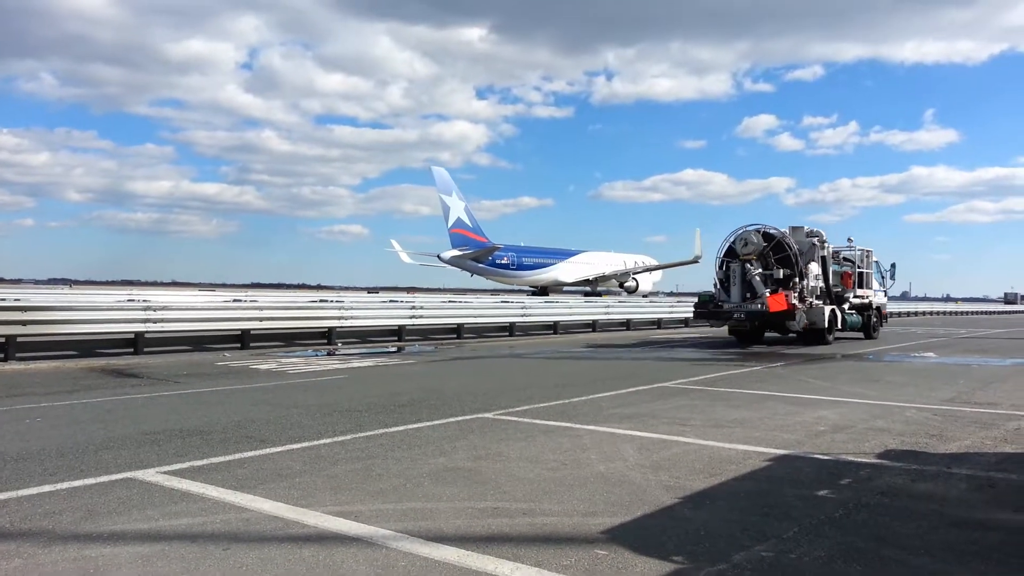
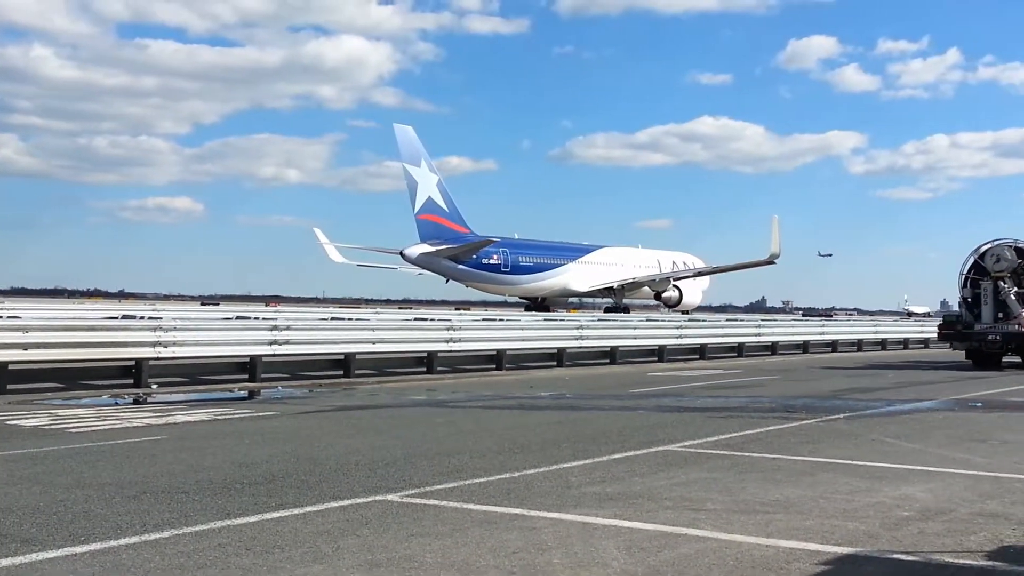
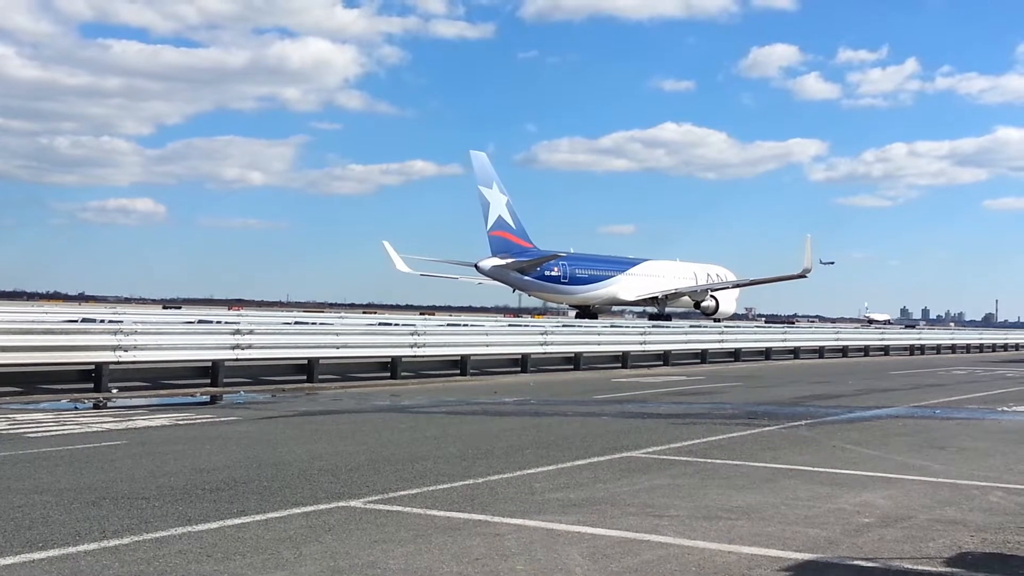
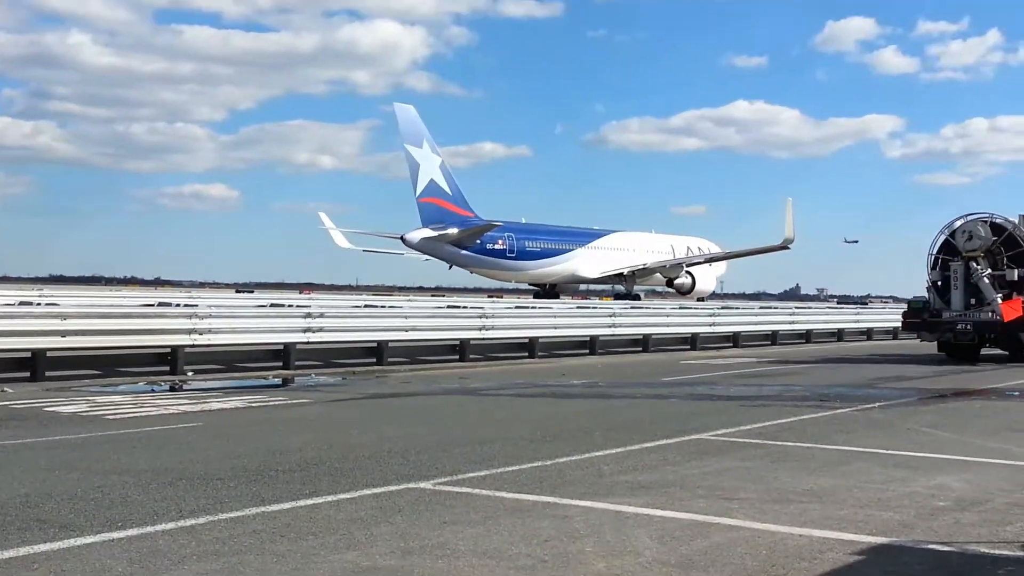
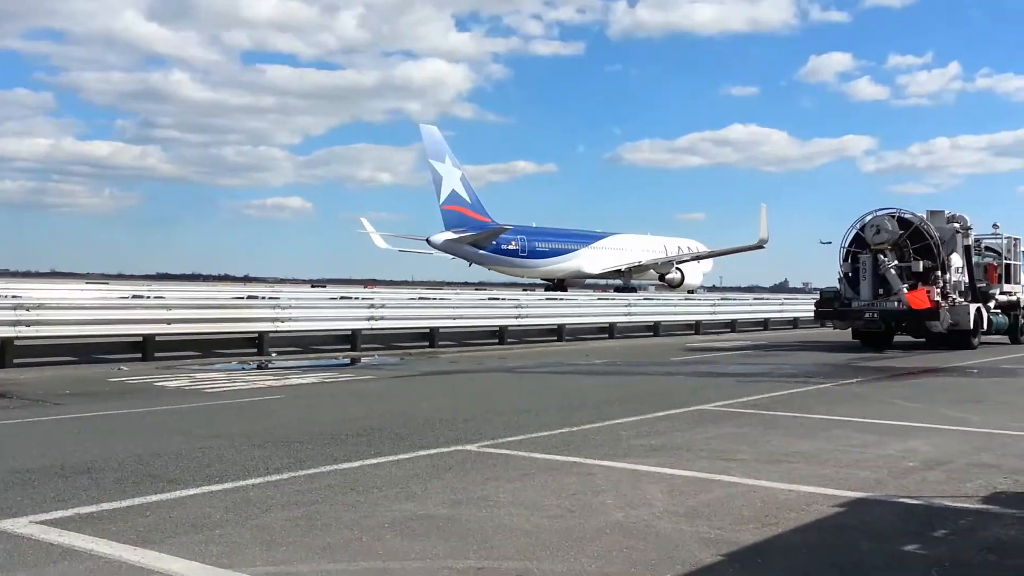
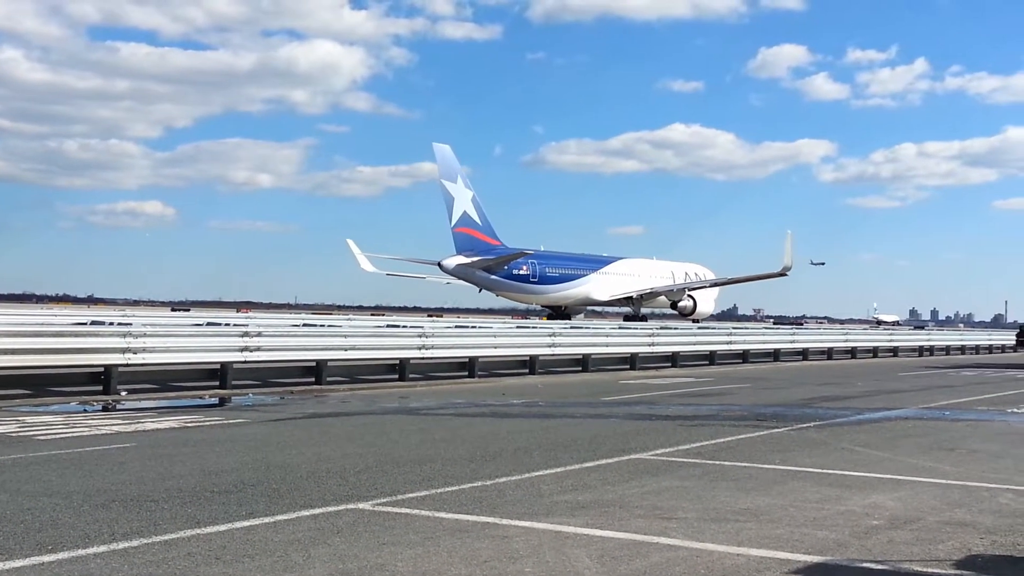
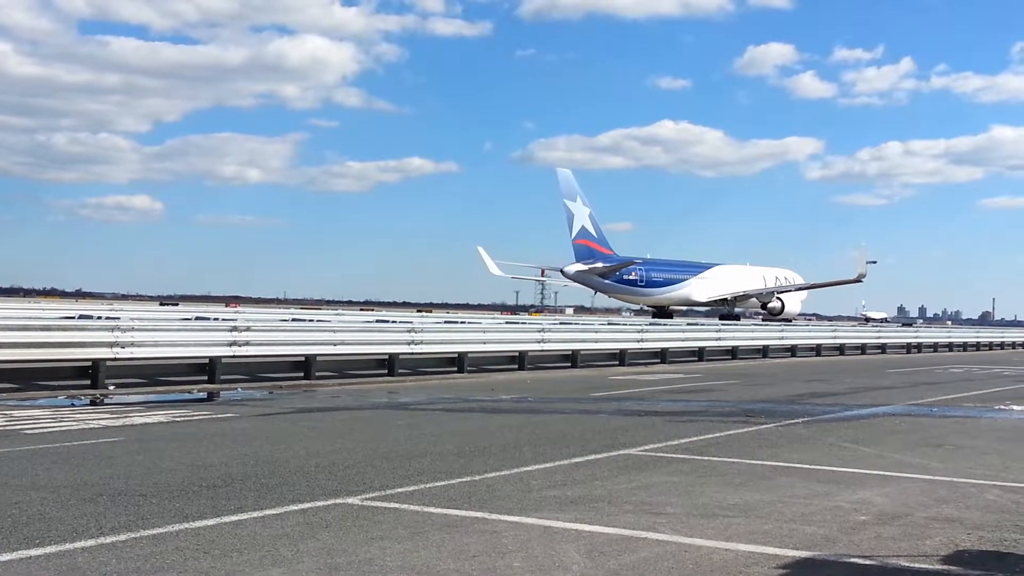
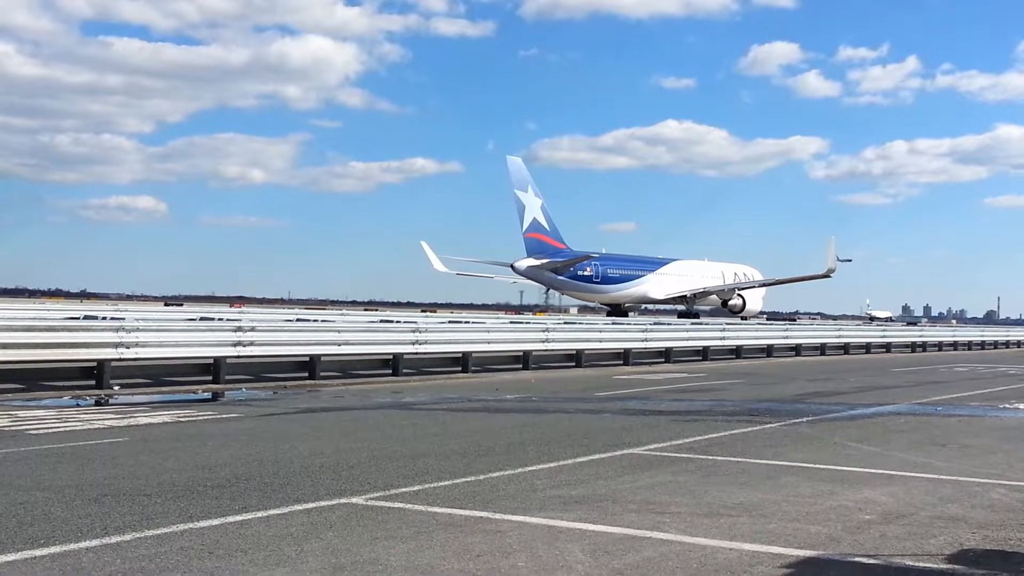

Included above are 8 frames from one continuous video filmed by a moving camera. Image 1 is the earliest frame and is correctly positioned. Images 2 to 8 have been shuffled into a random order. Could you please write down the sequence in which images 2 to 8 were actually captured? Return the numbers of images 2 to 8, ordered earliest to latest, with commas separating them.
5, 4, 2, 6, 3, 8, 7
